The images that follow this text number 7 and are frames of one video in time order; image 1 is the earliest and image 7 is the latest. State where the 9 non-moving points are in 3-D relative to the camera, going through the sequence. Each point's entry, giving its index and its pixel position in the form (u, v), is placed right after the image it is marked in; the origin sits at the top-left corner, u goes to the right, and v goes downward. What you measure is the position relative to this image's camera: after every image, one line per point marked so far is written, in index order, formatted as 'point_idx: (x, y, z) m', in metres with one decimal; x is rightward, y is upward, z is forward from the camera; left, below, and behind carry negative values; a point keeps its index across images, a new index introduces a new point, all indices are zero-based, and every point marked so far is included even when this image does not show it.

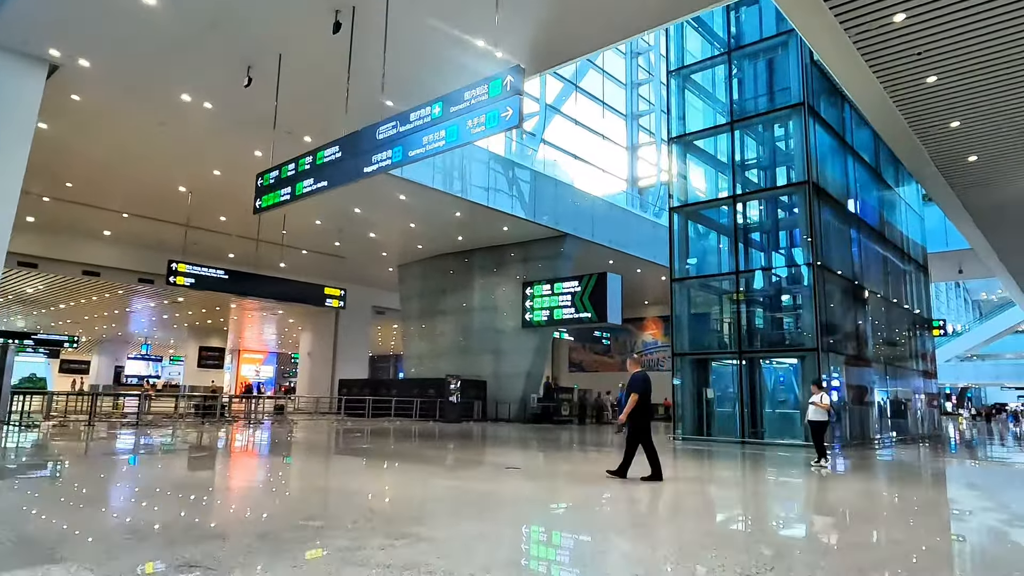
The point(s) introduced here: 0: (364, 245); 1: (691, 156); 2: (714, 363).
0: (-4.6, +1.4, +19.1) m
1: (+3.7, +2.9, +12.6) m
2: (+4.0, -1.4, +11.8) m
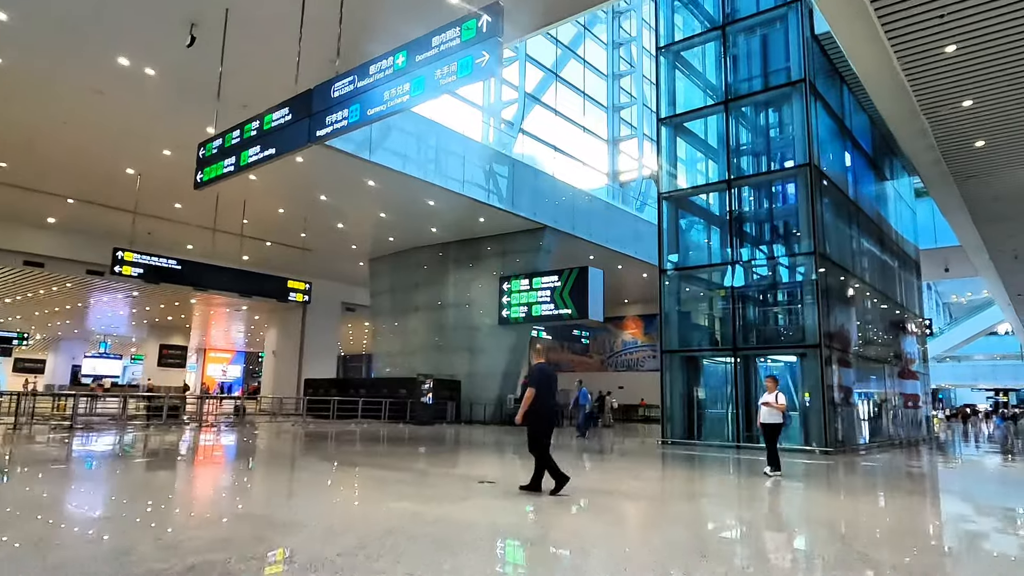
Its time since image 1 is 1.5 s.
0: (-5.3, +1.5, +18.0) m
1: (+3.3, +3.0, +11.9) m
2: (+3.5, -1.3, +11.0) m
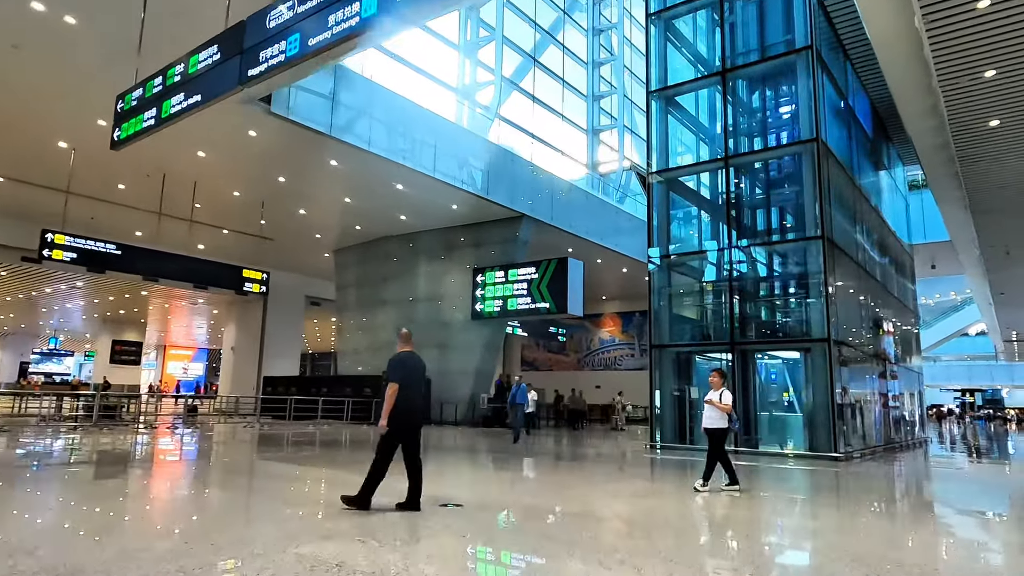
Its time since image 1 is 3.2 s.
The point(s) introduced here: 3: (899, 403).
0: (-6.0, +1.8, +16.8) m
1: (+2.8, +3.2, +11.0) m
2: (+3.1, -1.1, +10.2) m
3: (+8.8, -2.5, +13.8) m
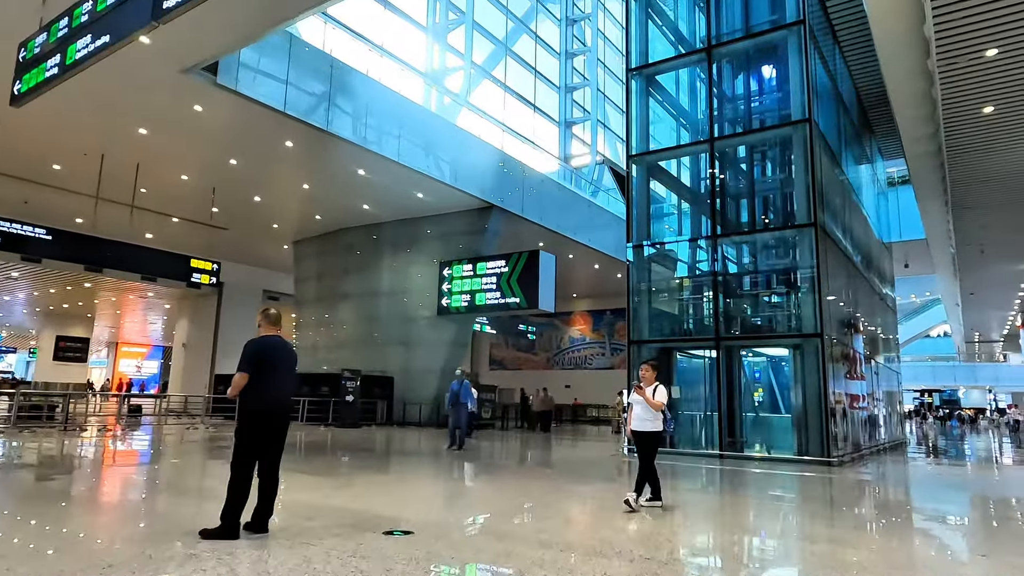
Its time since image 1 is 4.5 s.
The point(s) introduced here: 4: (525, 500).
0: (-6.8, +1.9, +15.8) m
1: (+2.3, +3.3, +10.5) m
2: (+2.6, -1.0, +9.7) m
3: (+8.1, -2.5, +13.5) m
4: (+0.1, -2.0, +5.8) m
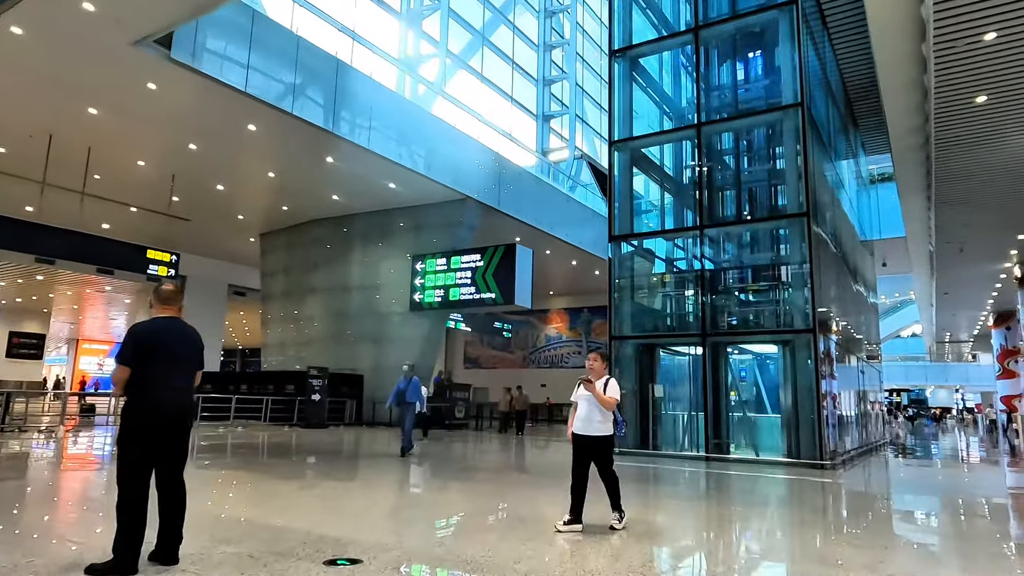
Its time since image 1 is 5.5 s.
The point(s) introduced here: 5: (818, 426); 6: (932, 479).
0: (-7.3, +2.1, +15.1) m
1: (+2.0, +3.4, +10.1) m
2: (+2.2, -1.0, +9.3) m
3: (+7.5, -2.5, +13.4) m
4: (-0.1, -1.9, +5.3) m
5: (+3.9, -1.8, +8.0) m
6: (+5.9, -2.7, +8.7) m
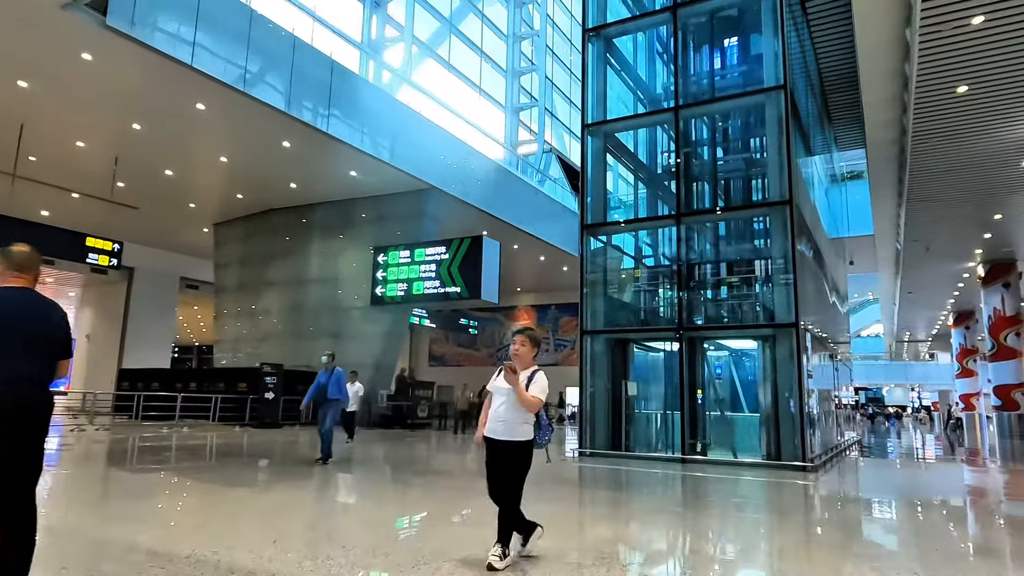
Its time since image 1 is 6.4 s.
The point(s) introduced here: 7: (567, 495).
0: (-8.1, +2.3, +14.2) m
1: (+1.5, +3.4, +9.7) m
2: (+1.7, -0.9, +8.9) m
3: (+6.8, -2.4, +13.3) m
4: (-0.4, -1.8, +4.8) m
5: (+3.4, -1.7, +7.7) m
6: (+5.4, -2.6, +8.5) m
7: (+0.5, -2.0, +5.8) m
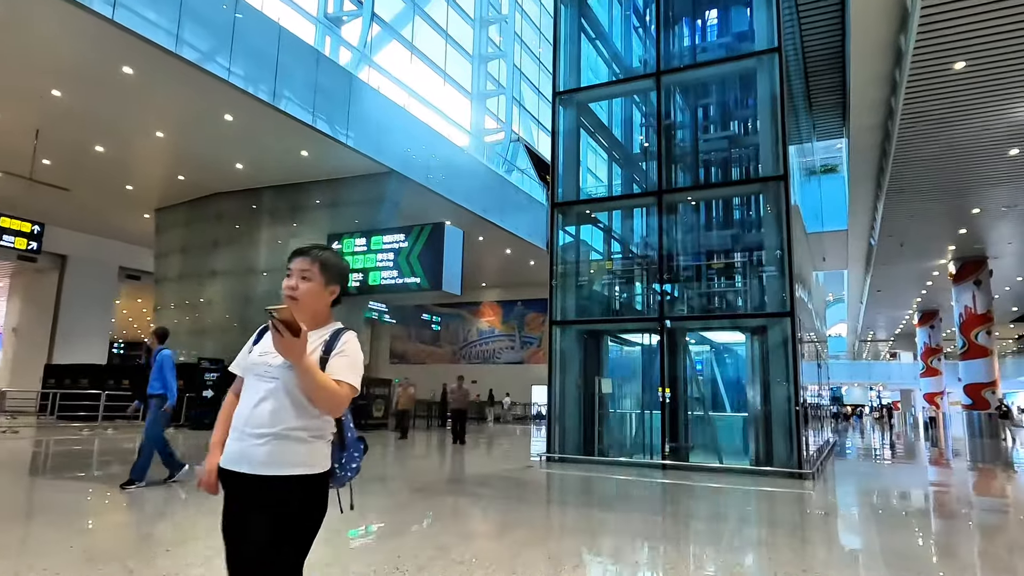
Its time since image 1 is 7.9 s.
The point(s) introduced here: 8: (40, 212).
0: (-8.8, +2.5, +13.0) m
1: (+1.0, +3.6, +9.0) m
2: (+1.2, -0.7, +8.3) m
3: (+6.0, -2.3, +12.9) m
4: (-0.7, -1.6, +4.0) m
5: (+3.0, -1.6, +7.1) m
6: (+4.9, -2.5, +8.0) m
7: (+0.2, -1.8, +5.0) m
8: (-12.1, +1.9, +16.0) m
